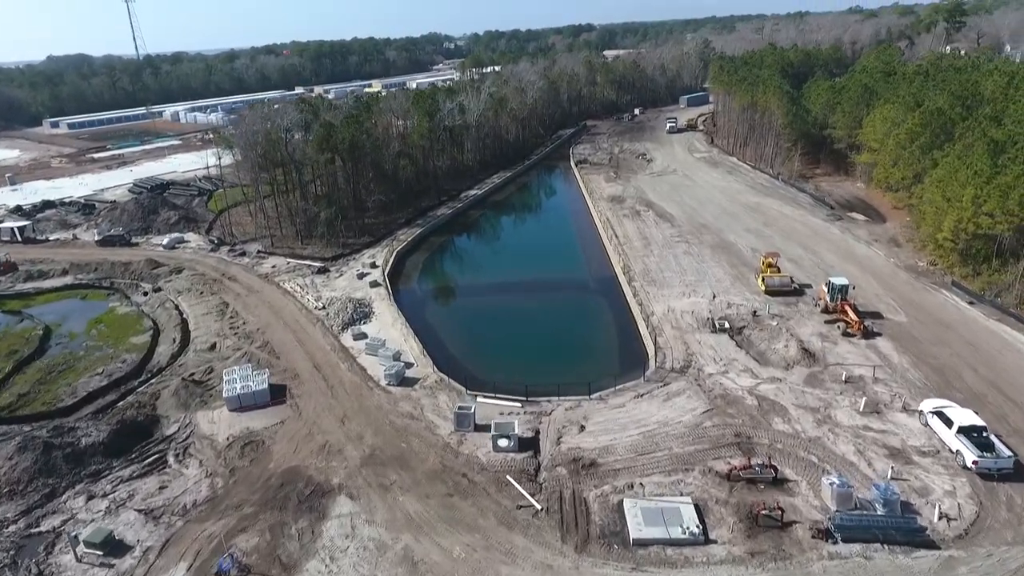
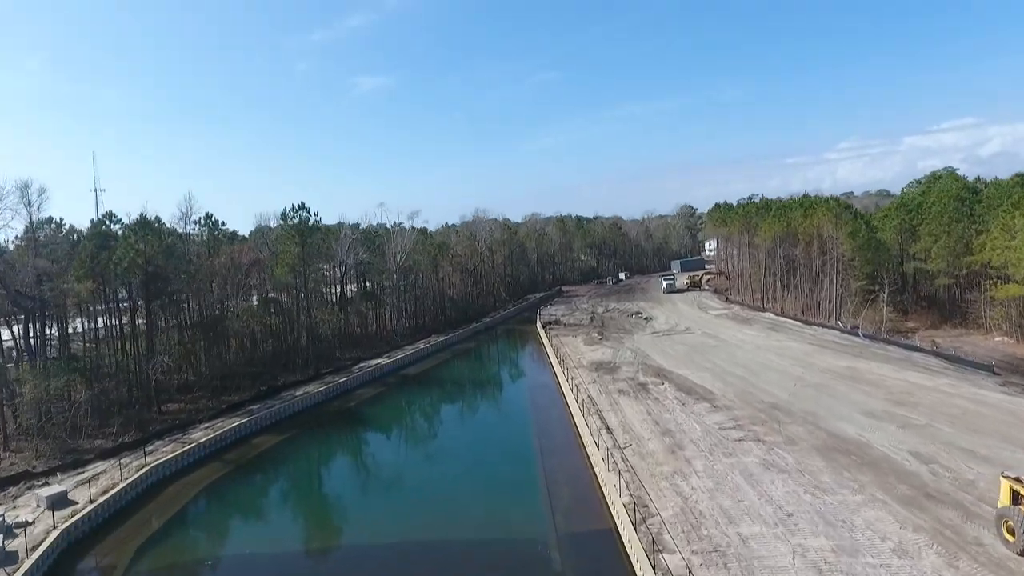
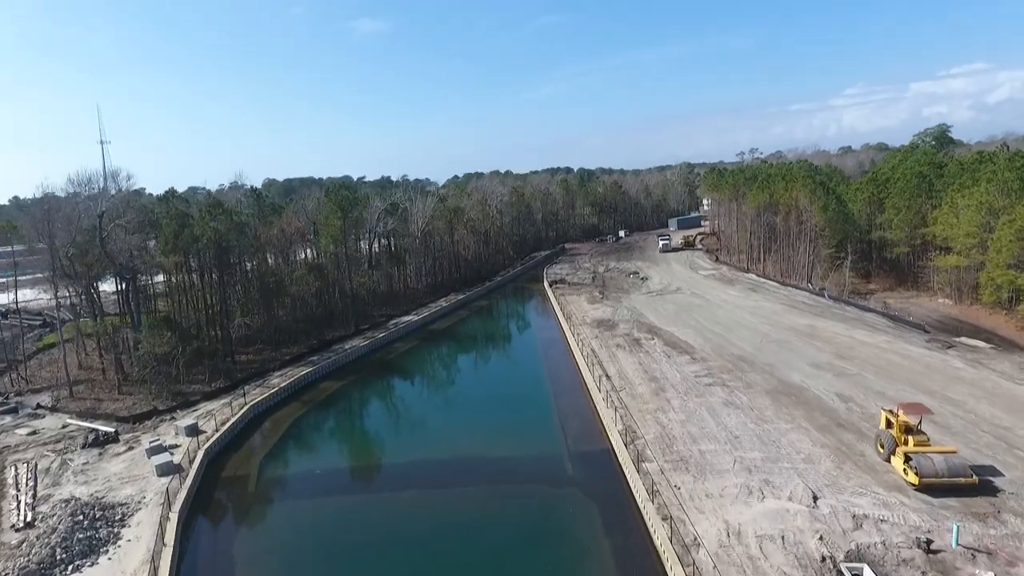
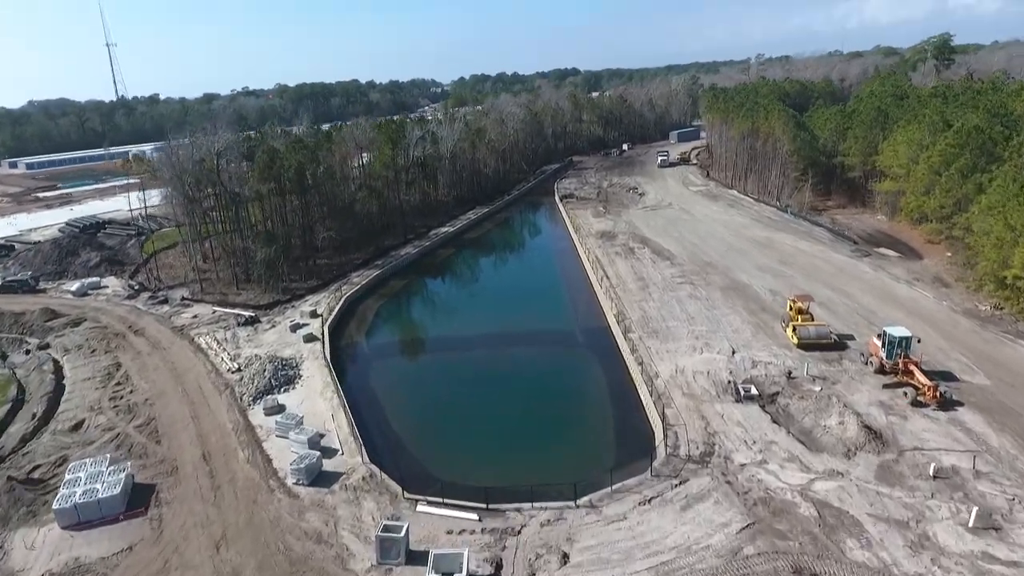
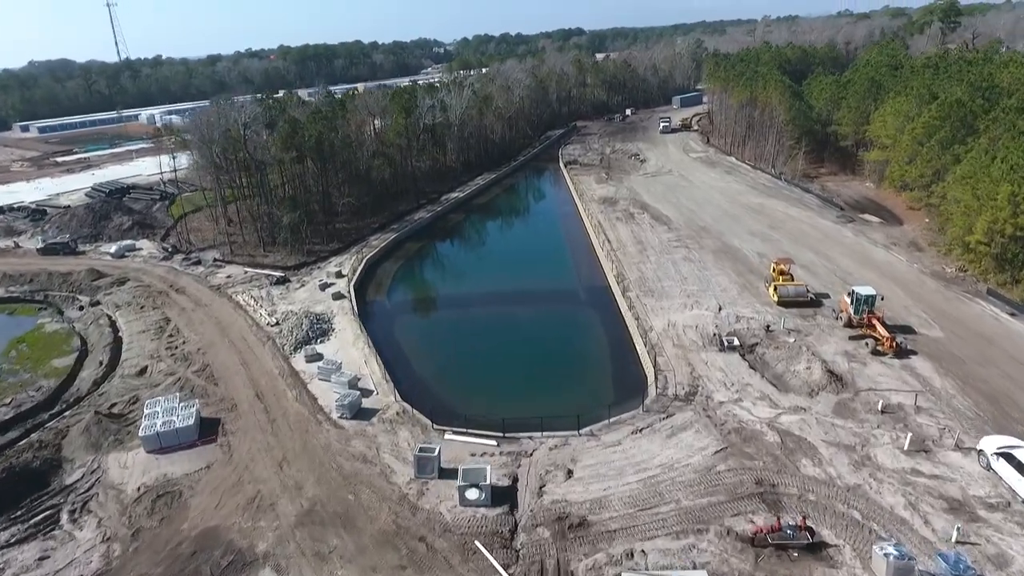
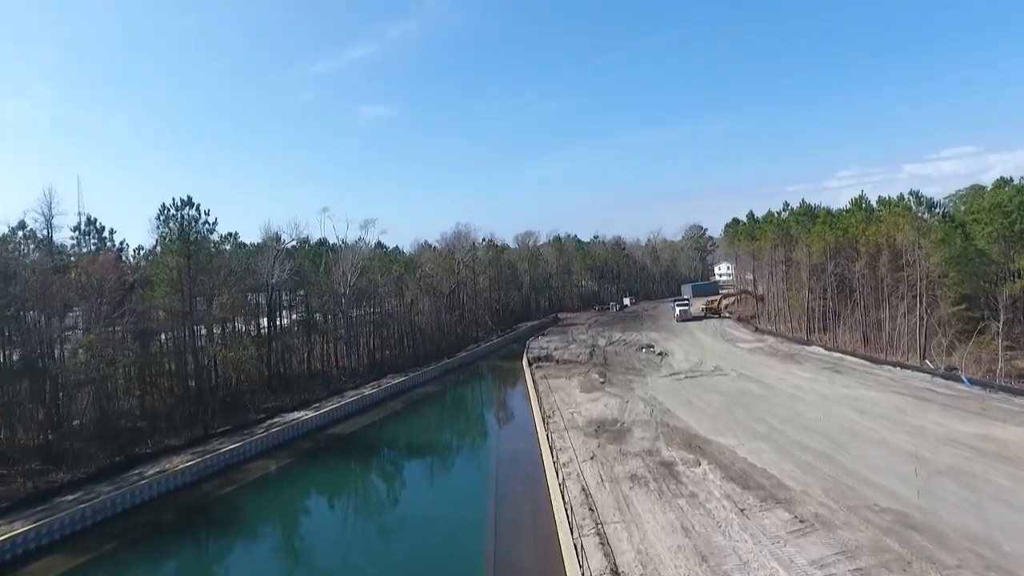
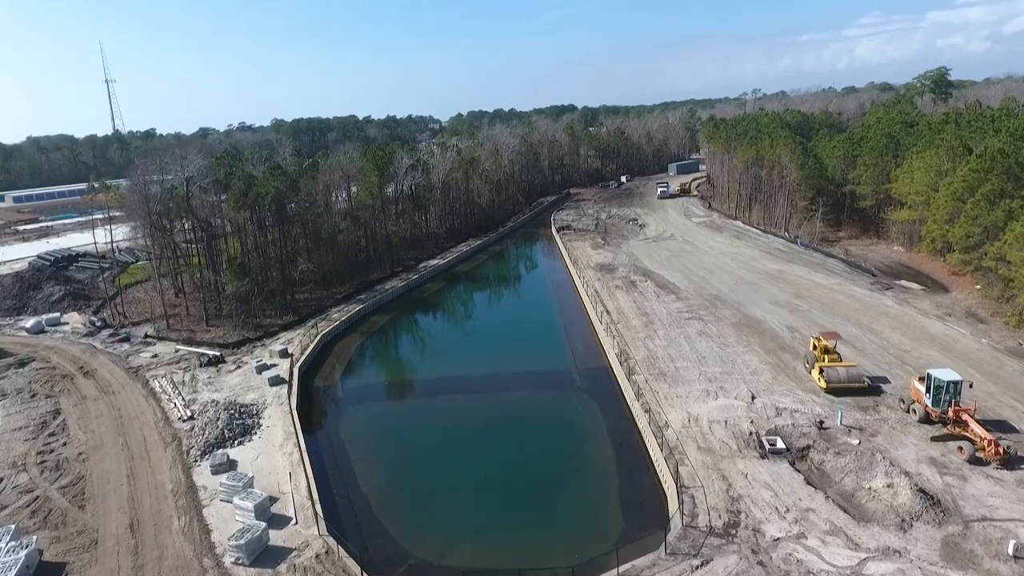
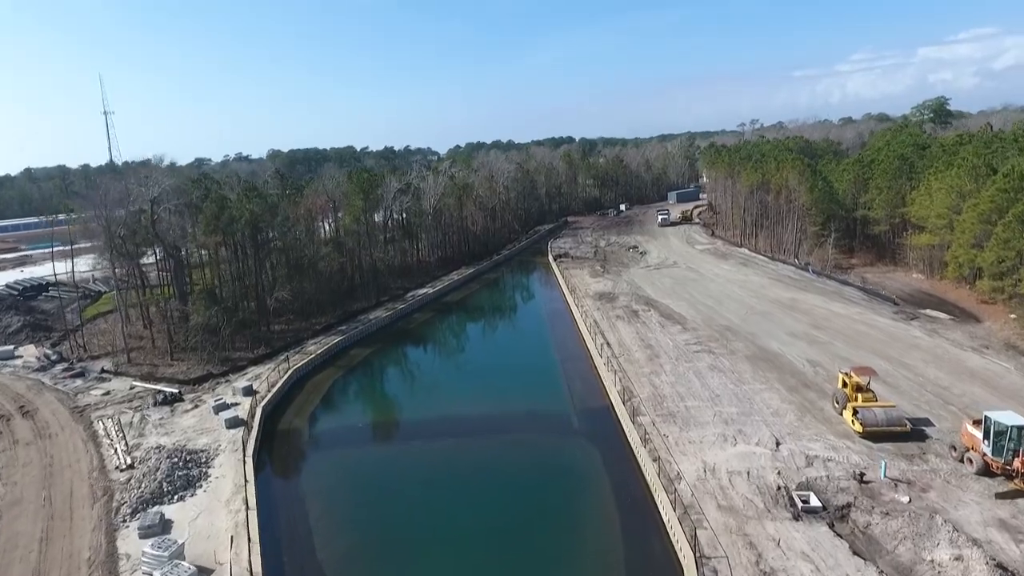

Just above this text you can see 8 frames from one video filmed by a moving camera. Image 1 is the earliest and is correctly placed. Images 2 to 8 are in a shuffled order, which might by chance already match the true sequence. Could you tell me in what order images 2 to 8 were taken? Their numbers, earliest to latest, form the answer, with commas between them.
5, 4, 7, 8, 3, 2, 6
